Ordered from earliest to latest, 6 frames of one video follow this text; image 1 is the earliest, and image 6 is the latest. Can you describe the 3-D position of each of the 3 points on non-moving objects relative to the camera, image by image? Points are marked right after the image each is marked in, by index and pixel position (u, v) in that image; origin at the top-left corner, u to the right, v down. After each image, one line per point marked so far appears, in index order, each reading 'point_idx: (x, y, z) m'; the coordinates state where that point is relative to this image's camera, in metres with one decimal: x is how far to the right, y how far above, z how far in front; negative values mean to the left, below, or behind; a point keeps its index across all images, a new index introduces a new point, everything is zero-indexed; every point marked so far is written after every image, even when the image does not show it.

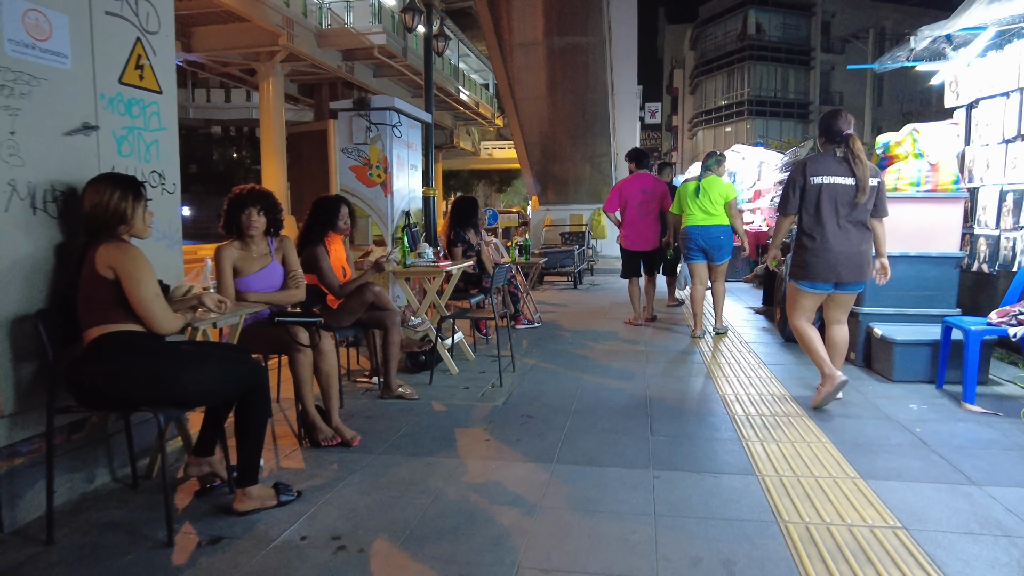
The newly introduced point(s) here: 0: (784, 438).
0: (+1.5, -0.8, +3.6) m
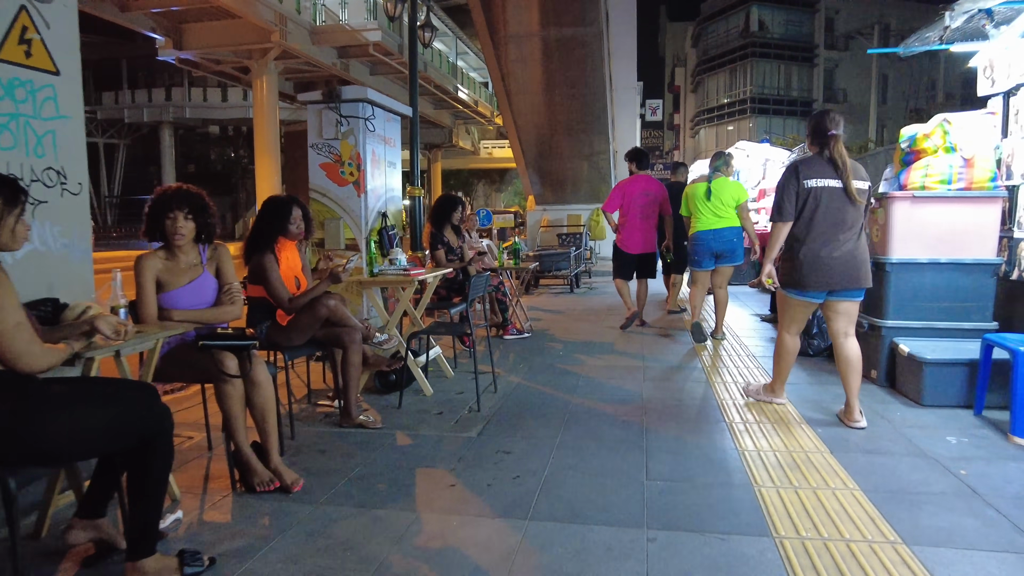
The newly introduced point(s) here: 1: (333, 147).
0: (+1.3, -0.9, +3.0) m
1: (-1.6, +1.3, +6.0) m
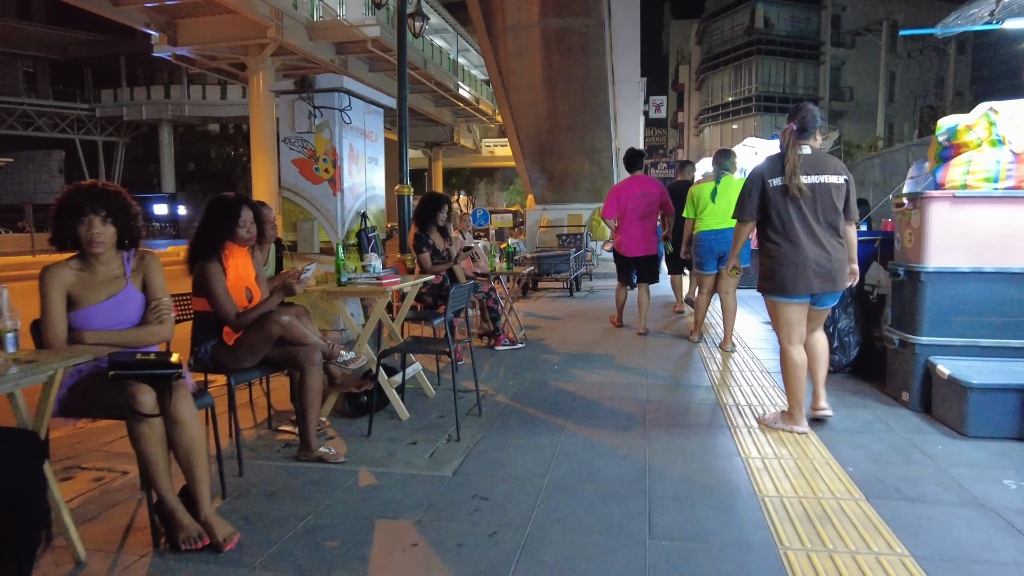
0: (+1.2, -1.0, +2.5) m
1: (-1.7, +1.2, +5.5) m
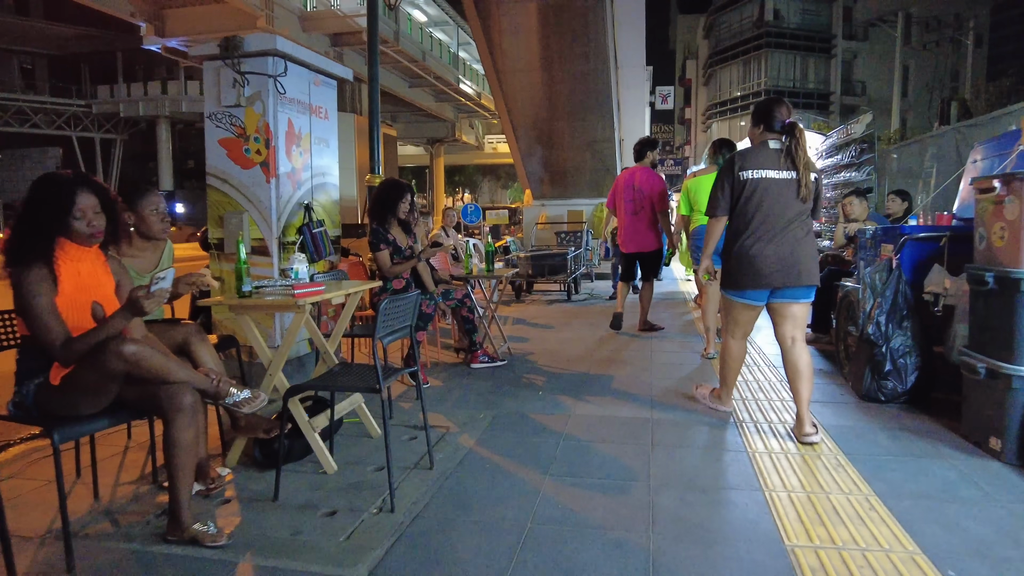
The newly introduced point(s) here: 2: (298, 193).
0: (+1.0, -1.0, +1.5) m
1: (-1.9, +1.2, +4.5) m
2: (-1.5, +0.7, +4.8) m
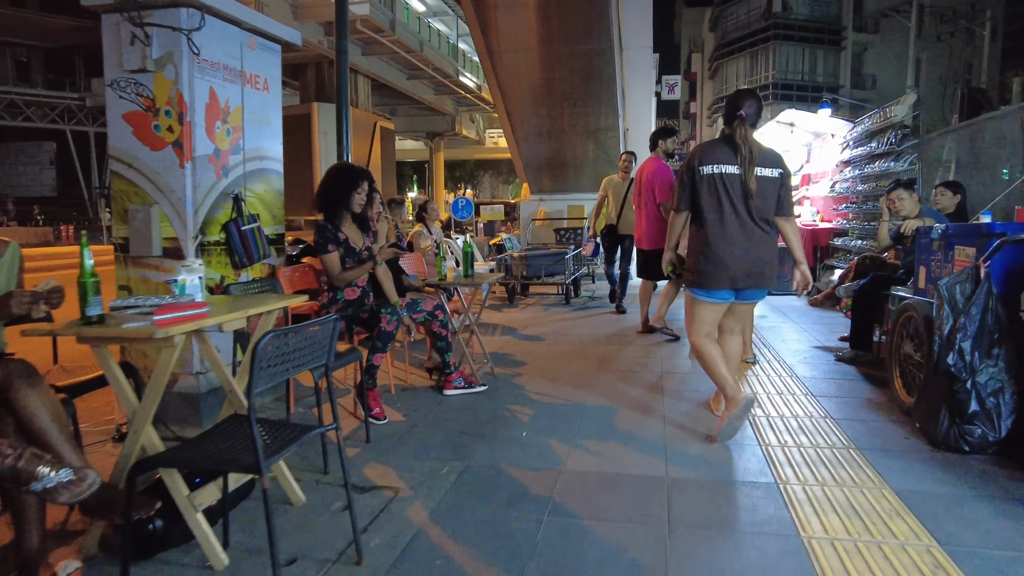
0: (+0.9, -1.1, +0.6) m
1: (-2.0, +1.1, +3.6) m
2: (-1.7, +0.6, +3.8) m
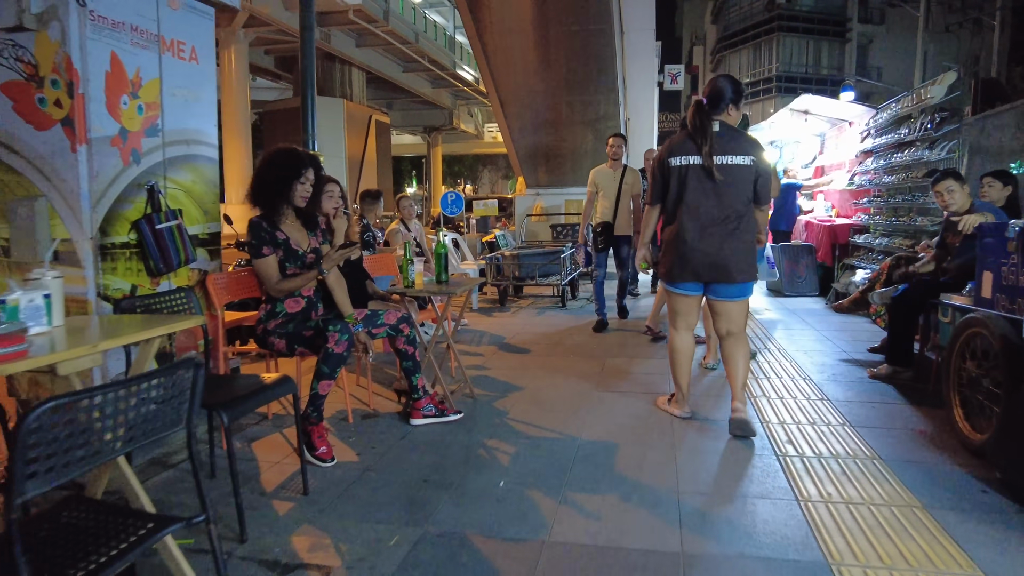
0: (+0.8, -1.2, -0.2) m
1: (-2.1, +1.0, +2.9) m
2: (-1.8, +0.6, +3.1) m
